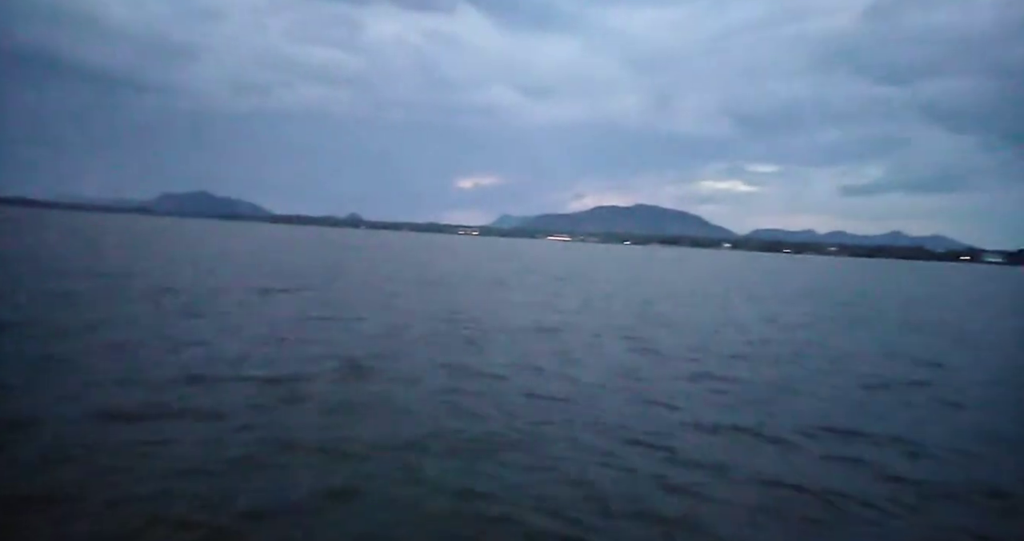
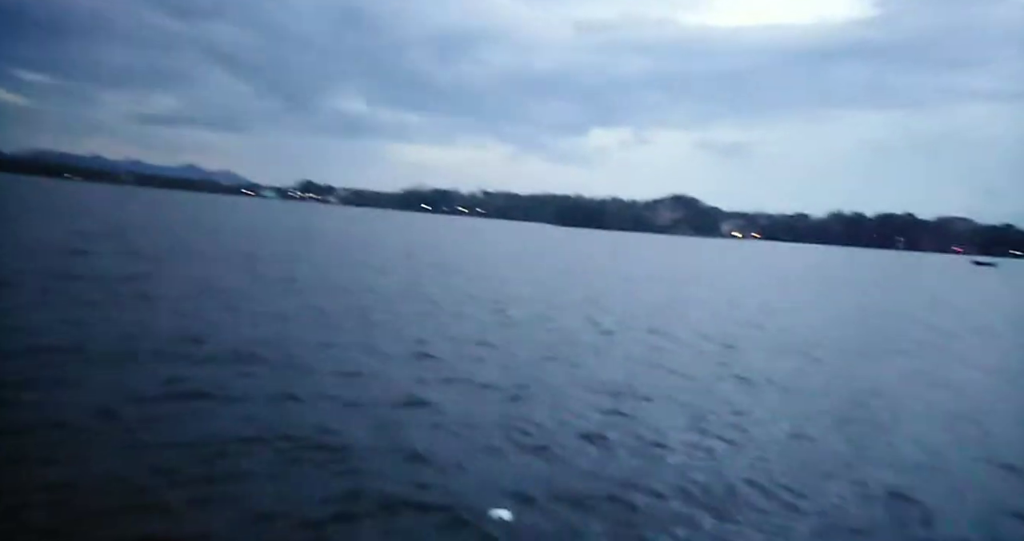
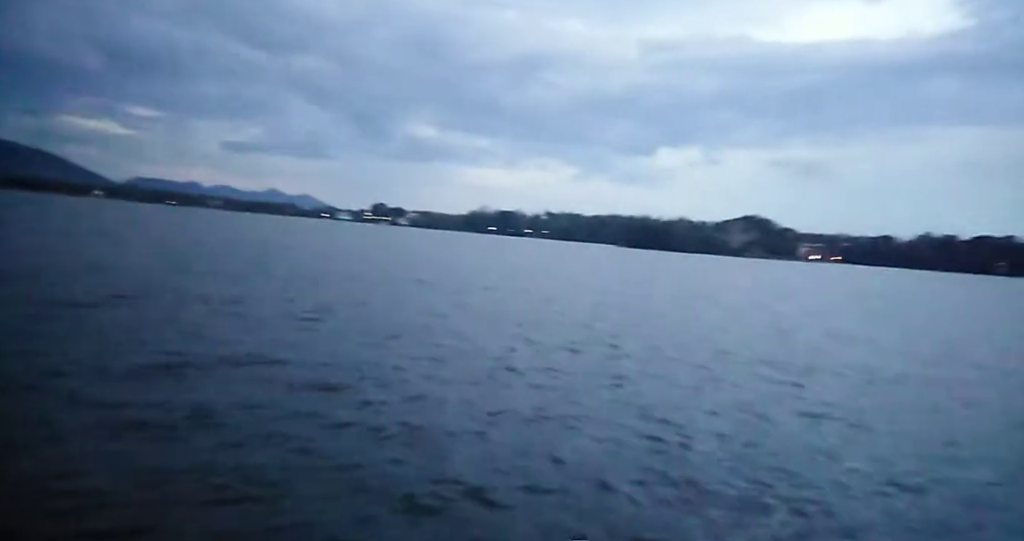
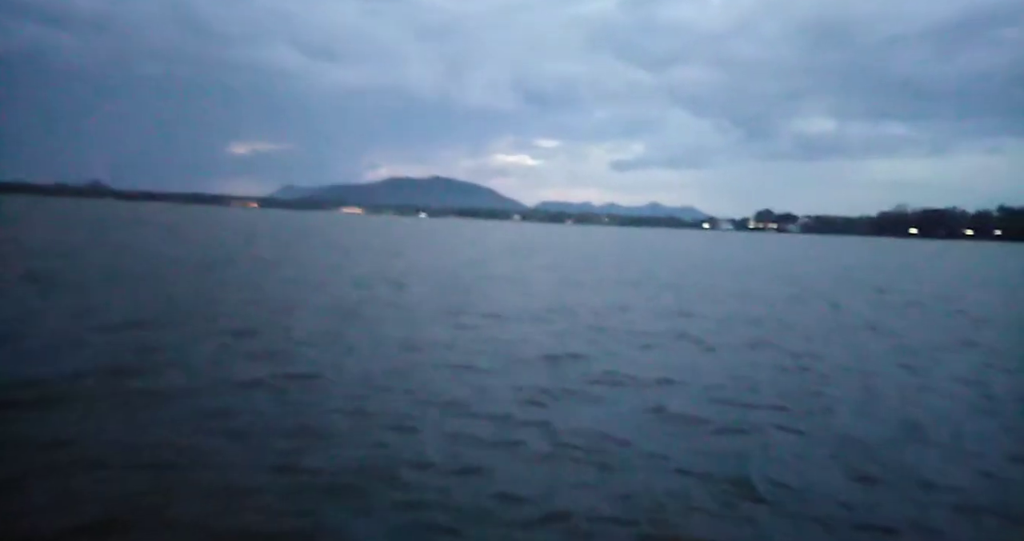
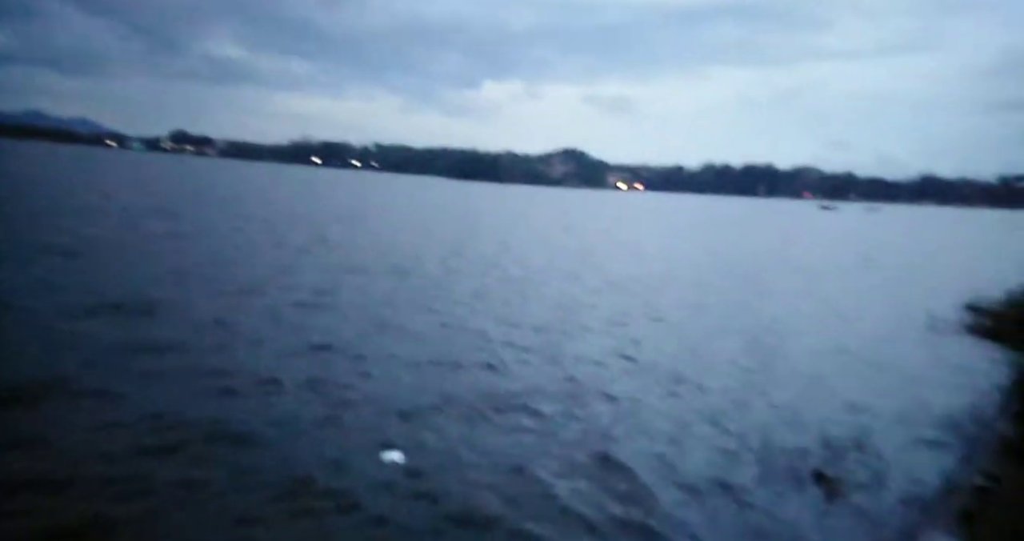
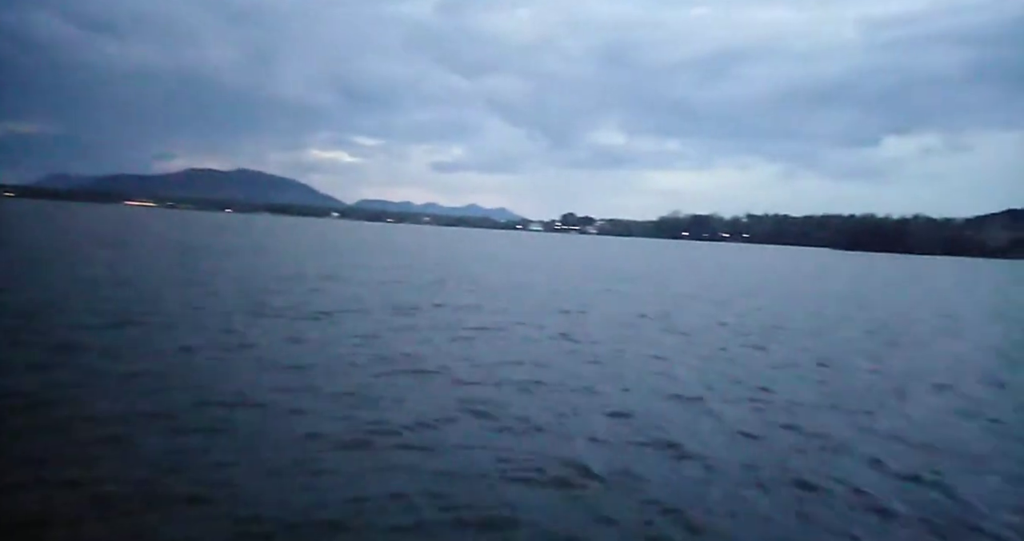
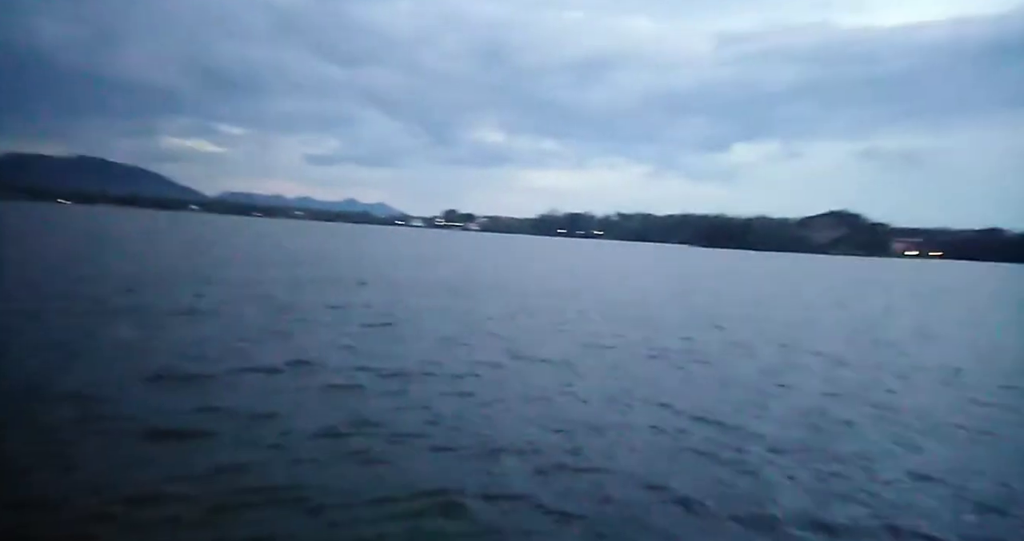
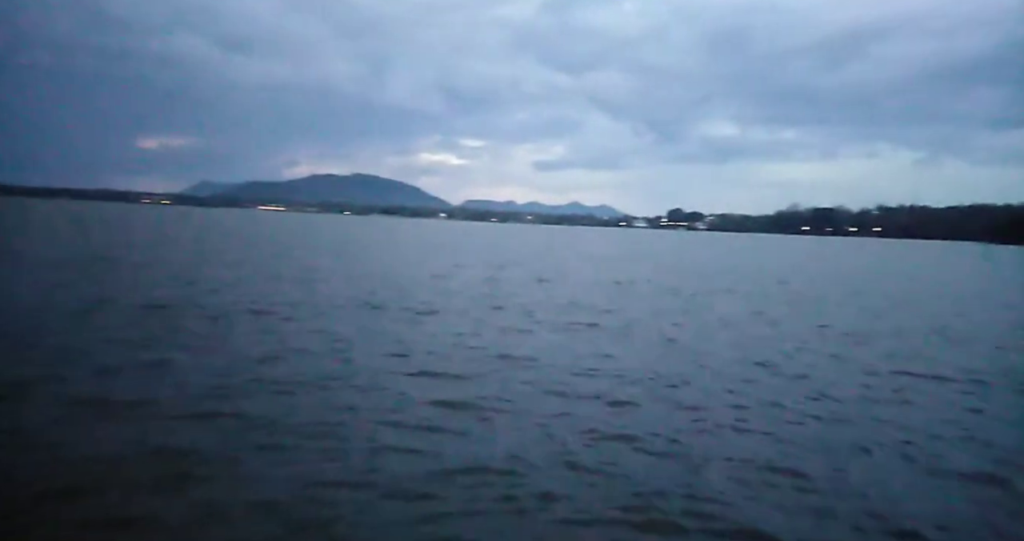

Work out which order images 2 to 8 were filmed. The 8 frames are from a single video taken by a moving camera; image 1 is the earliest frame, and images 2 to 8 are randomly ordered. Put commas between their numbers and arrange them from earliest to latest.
4, 8, 6, 7, 3, 2, 5
